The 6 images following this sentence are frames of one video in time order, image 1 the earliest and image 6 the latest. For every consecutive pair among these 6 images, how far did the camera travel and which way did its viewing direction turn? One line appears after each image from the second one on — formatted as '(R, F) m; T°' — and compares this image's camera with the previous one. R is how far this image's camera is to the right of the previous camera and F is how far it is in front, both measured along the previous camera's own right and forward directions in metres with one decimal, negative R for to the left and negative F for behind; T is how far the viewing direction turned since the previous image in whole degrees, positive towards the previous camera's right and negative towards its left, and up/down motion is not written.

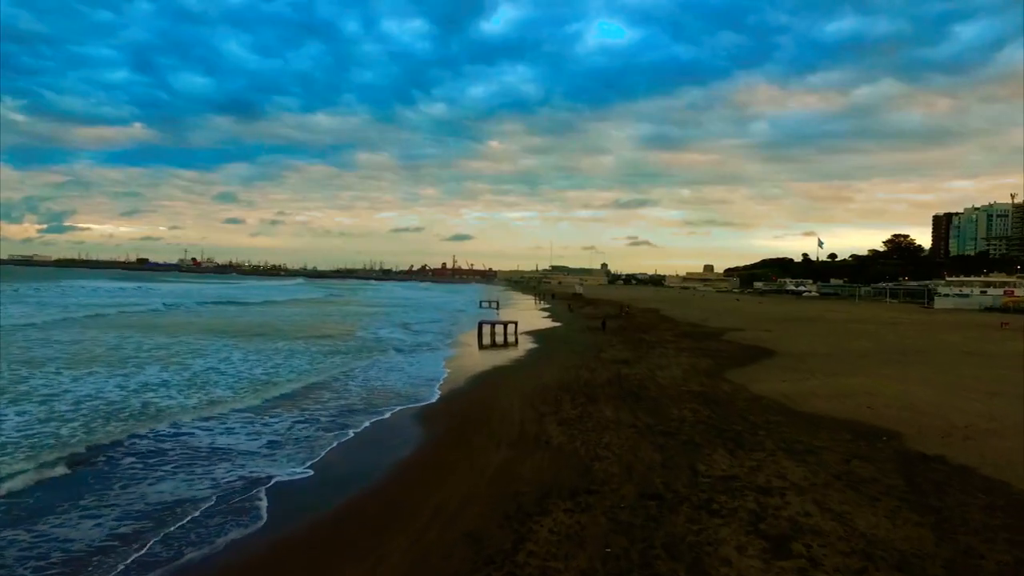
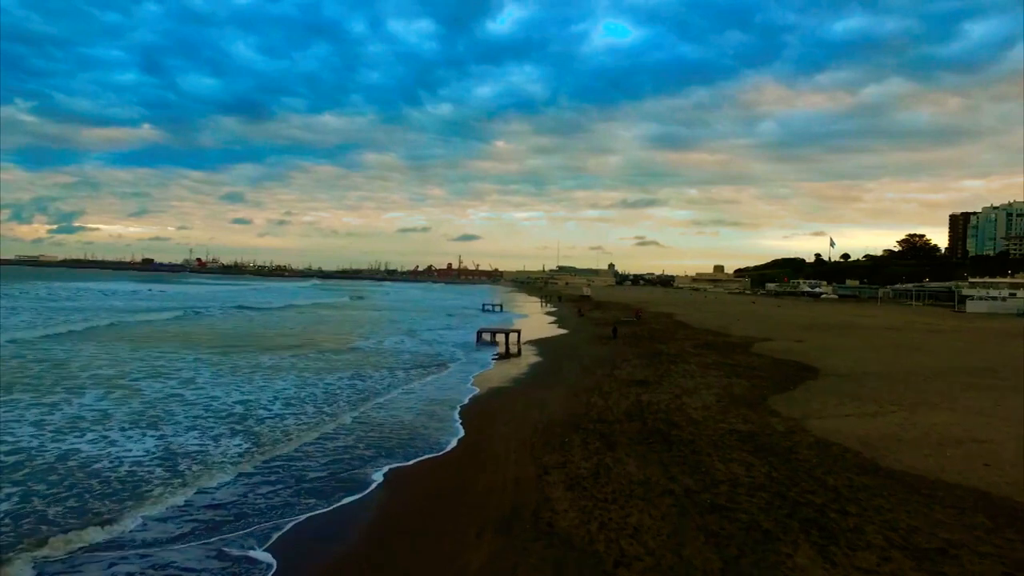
(+0.2, +2.5) m; -1°
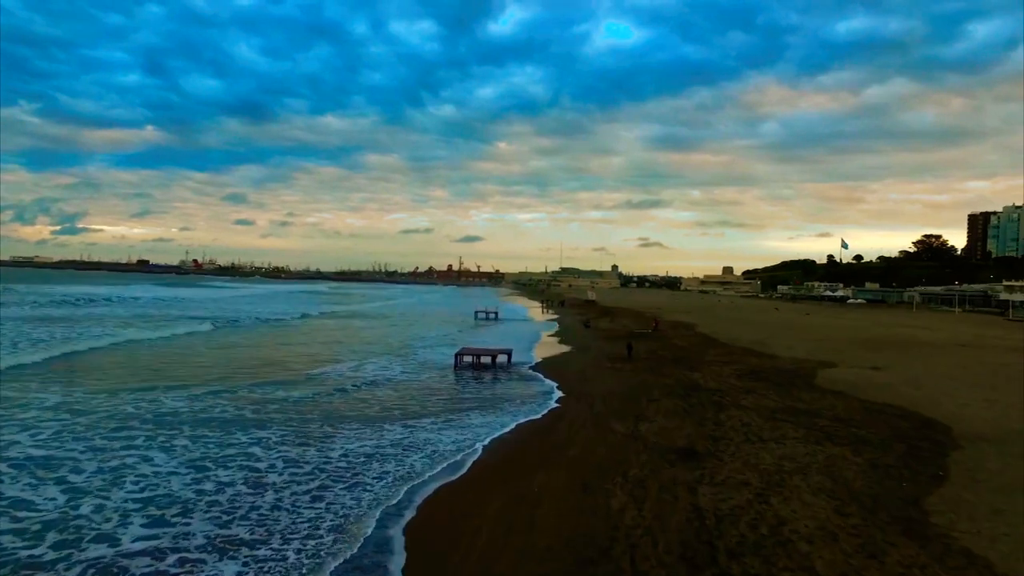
(+0.4, +5.0) m; 0°
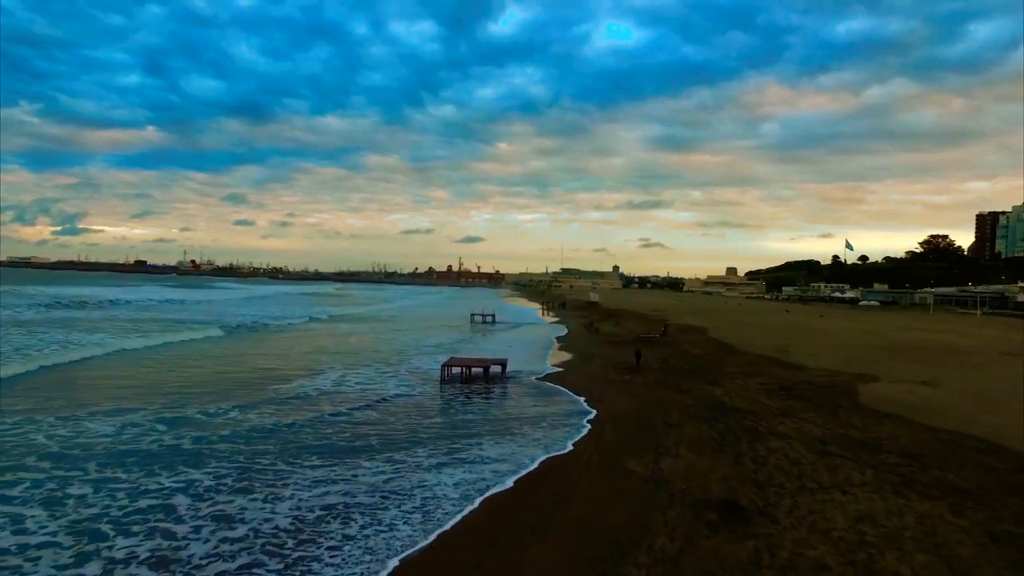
(+0.1, +2.1) m; 0°
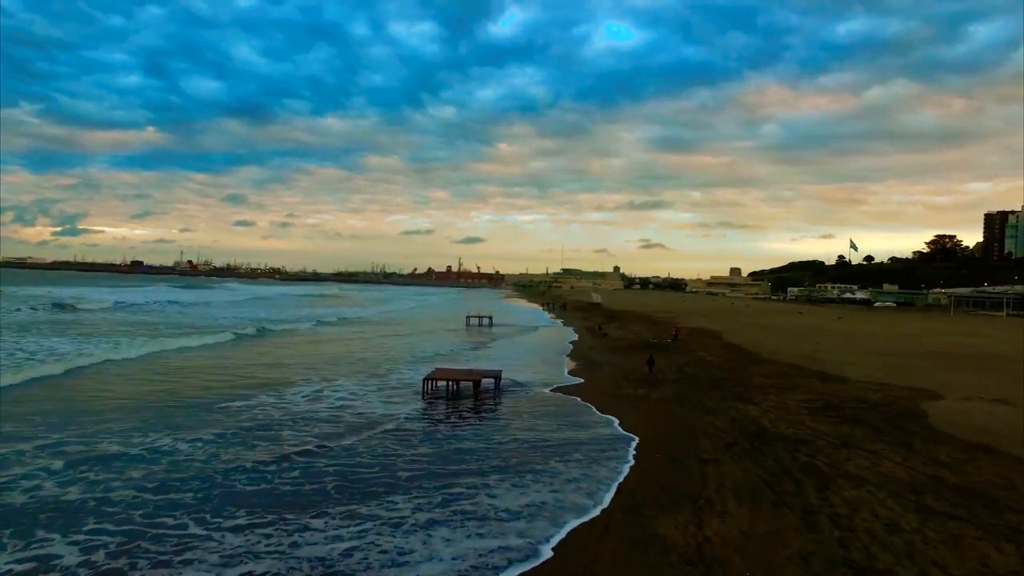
(+0.1, +2.4) m; 0°
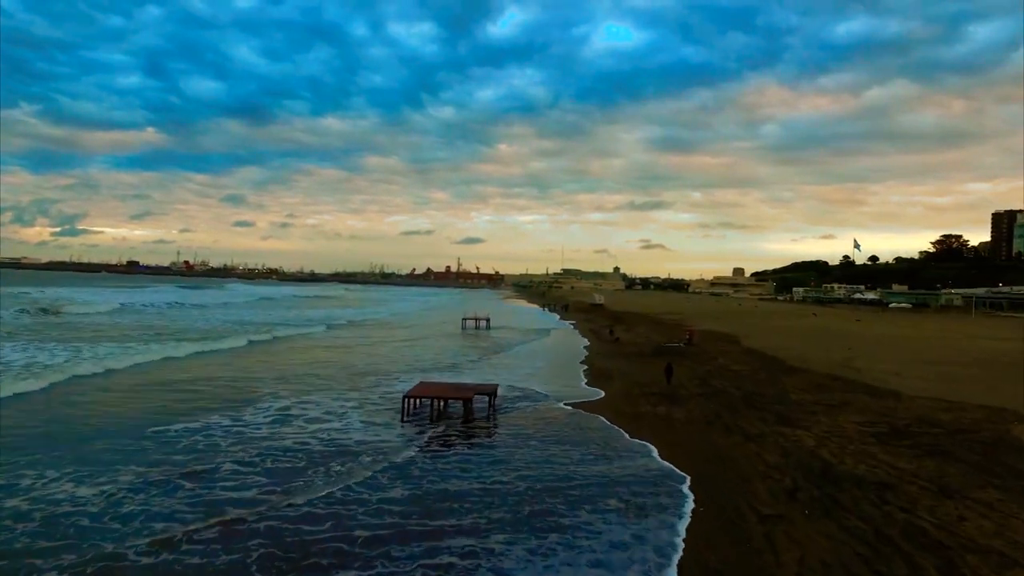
(0.0, +2.3) m; 0°
